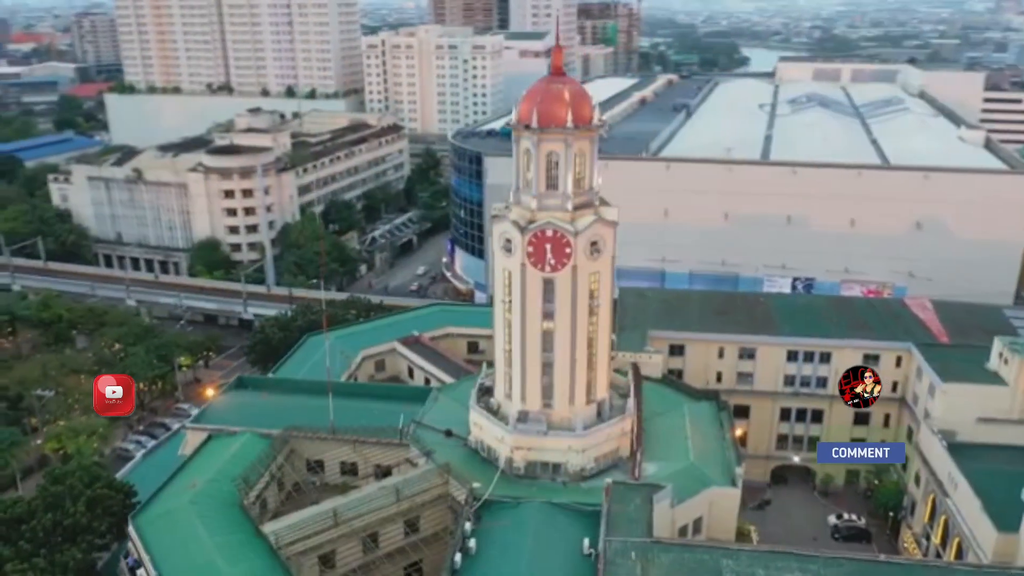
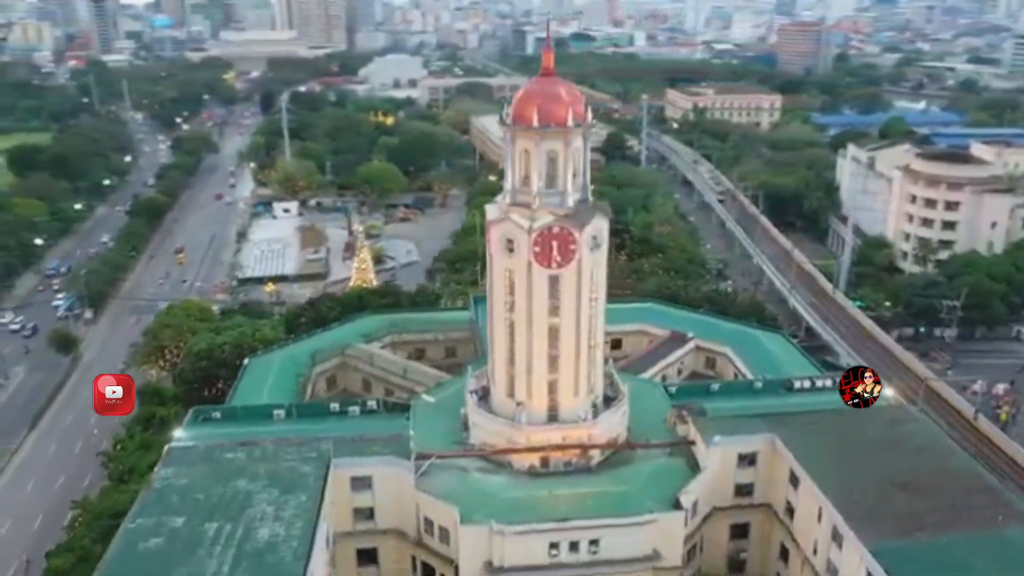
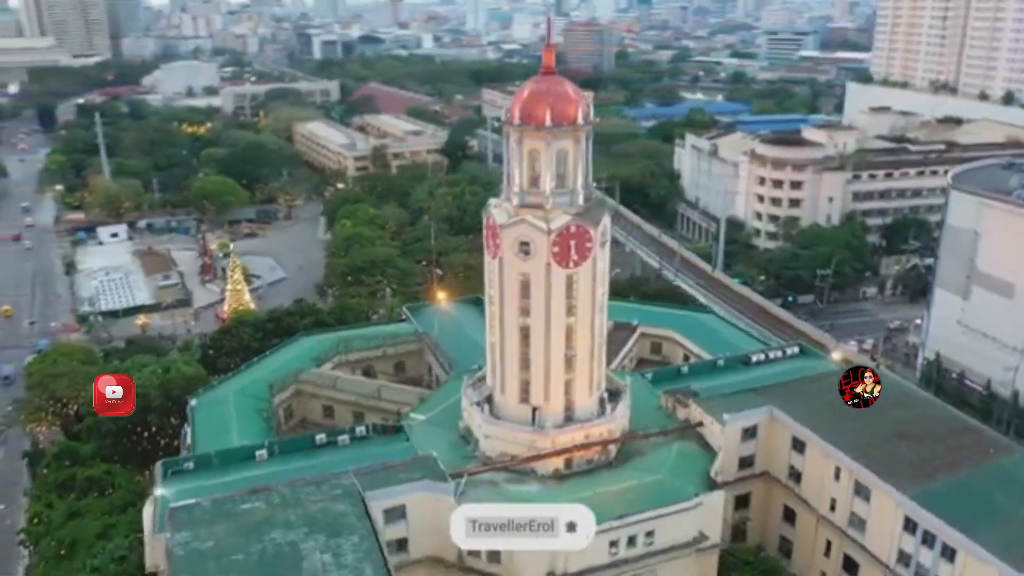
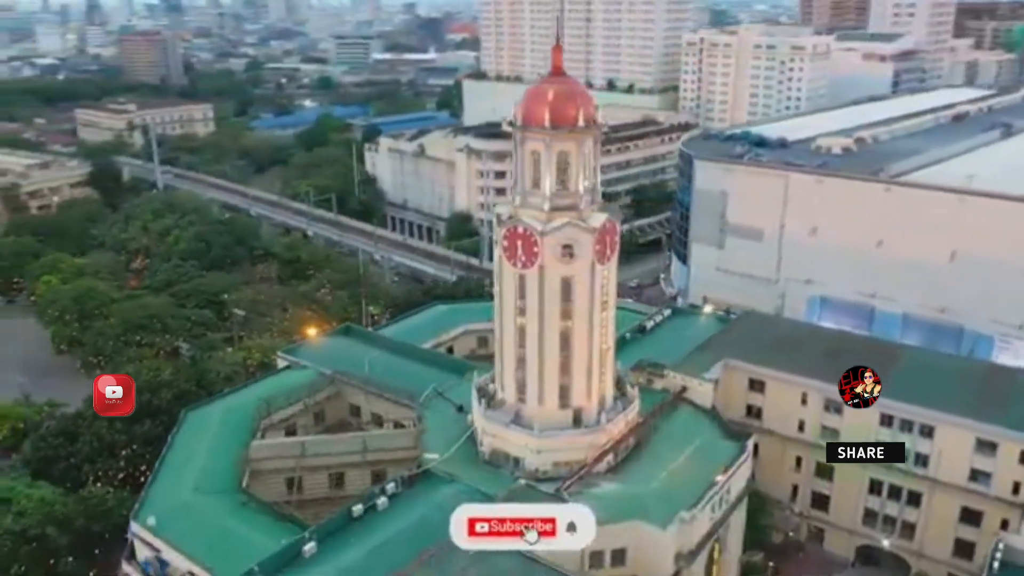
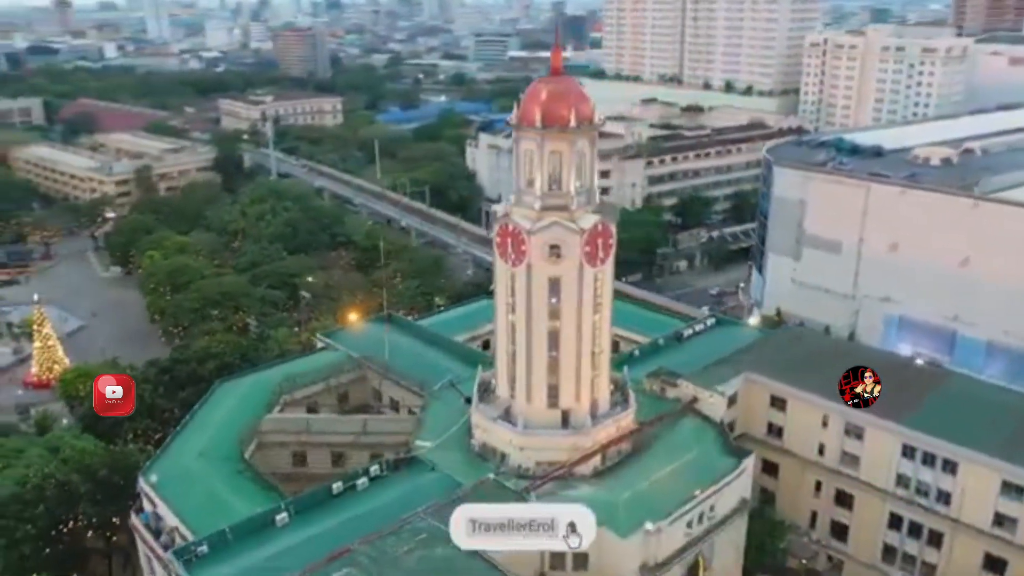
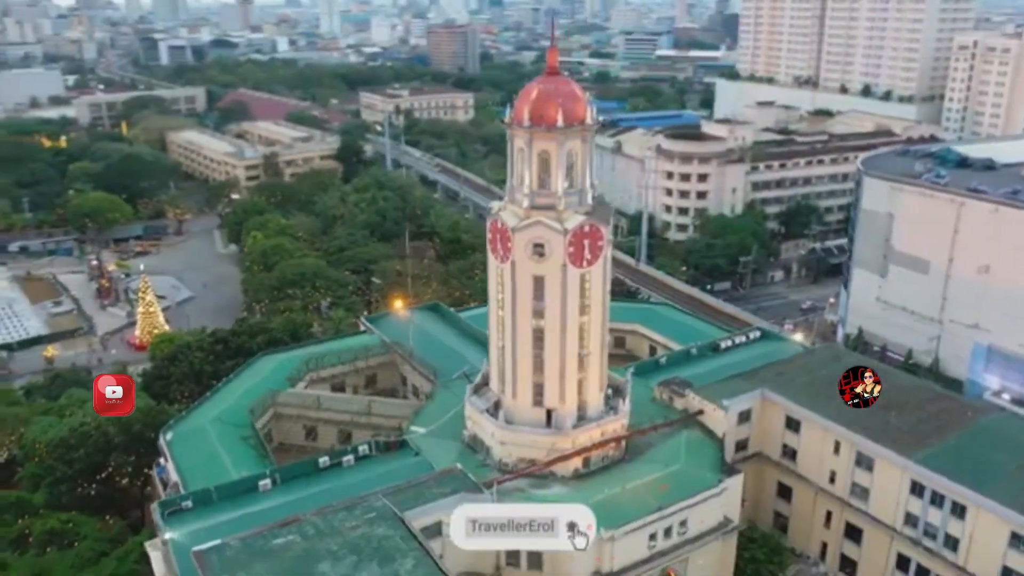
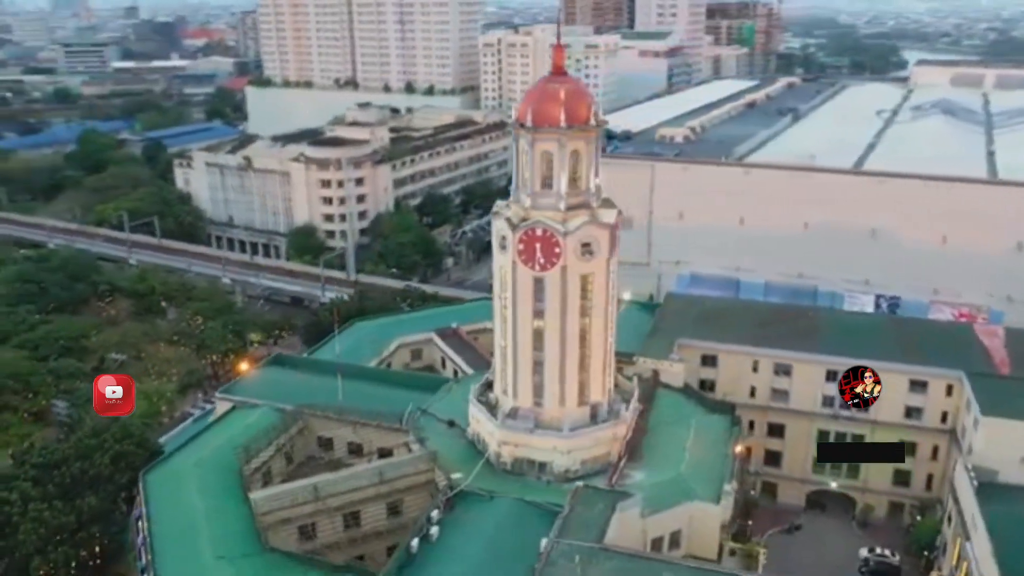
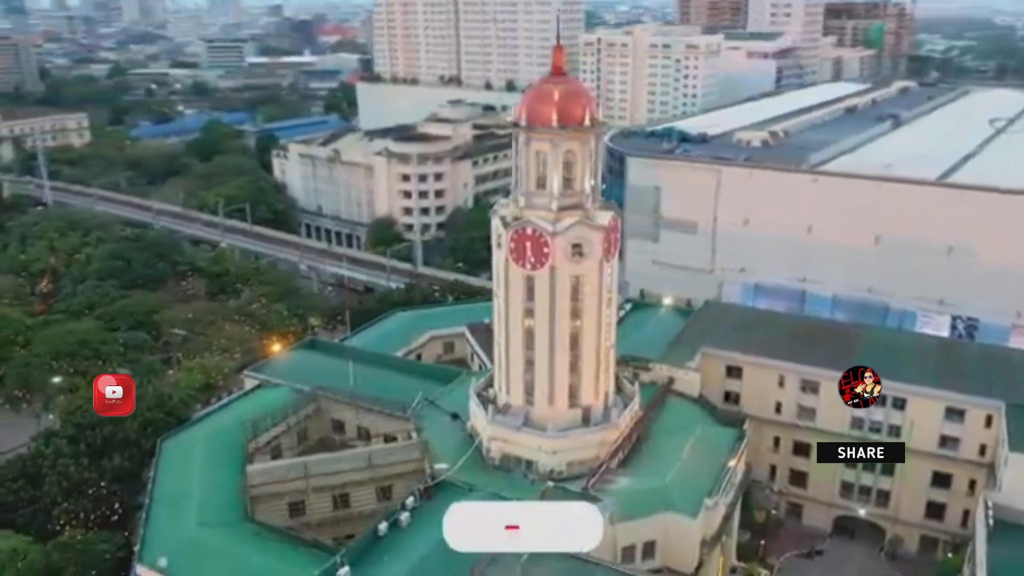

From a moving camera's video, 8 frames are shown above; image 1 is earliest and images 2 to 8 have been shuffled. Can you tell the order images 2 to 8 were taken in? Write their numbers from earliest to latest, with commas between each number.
7, 8, 4, 5, 6, 3, 2
